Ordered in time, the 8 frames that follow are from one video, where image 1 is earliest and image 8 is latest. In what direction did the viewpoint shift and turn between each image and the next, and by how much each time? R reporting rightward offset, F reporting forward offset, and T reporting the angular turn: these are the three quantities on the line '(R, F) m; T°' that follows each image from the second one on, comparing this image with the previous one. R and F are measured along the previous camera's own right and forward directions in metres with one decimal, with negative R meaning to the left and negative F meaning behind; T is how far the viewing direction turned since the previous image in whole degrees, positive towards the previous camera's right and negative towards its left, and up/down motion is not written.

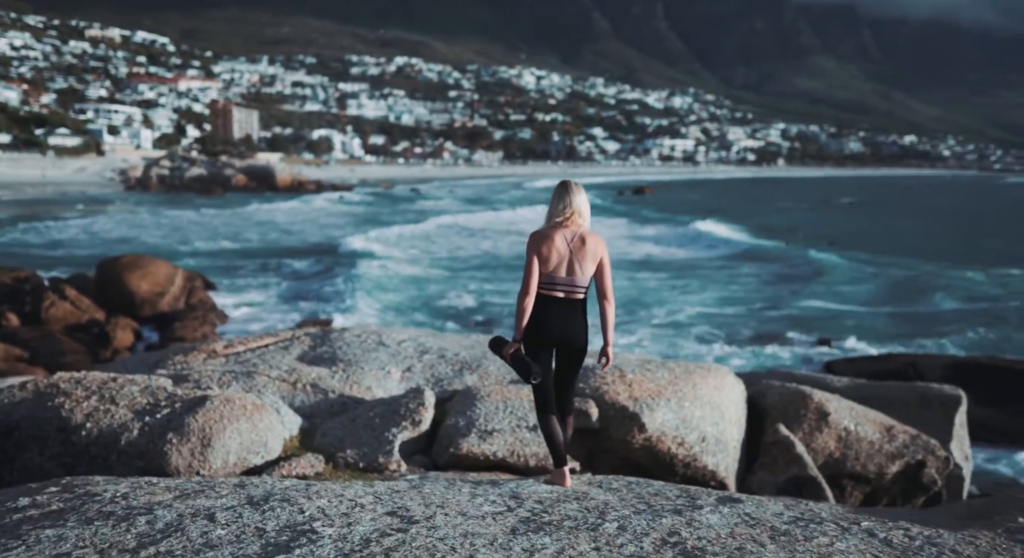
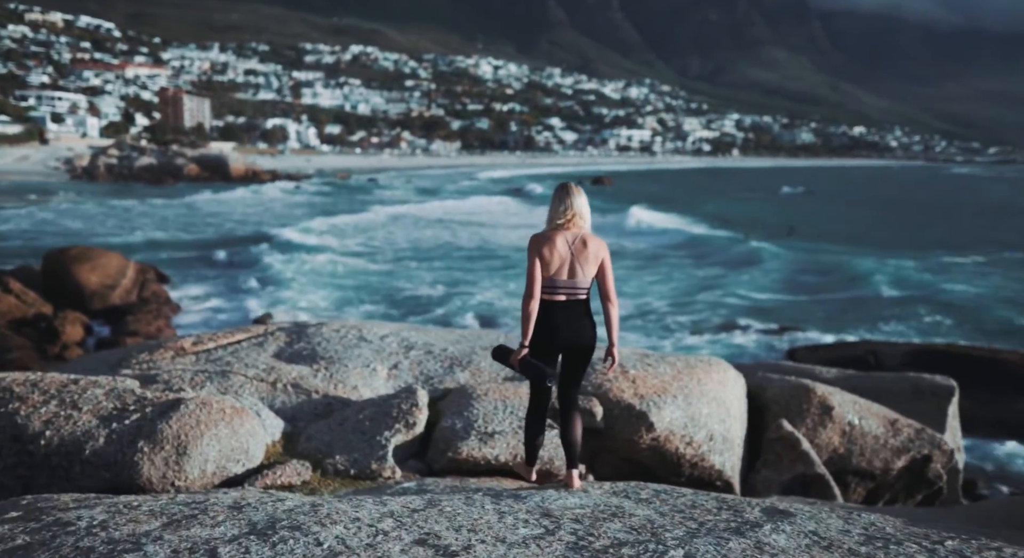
(-0.2, +0.3) m; +3°
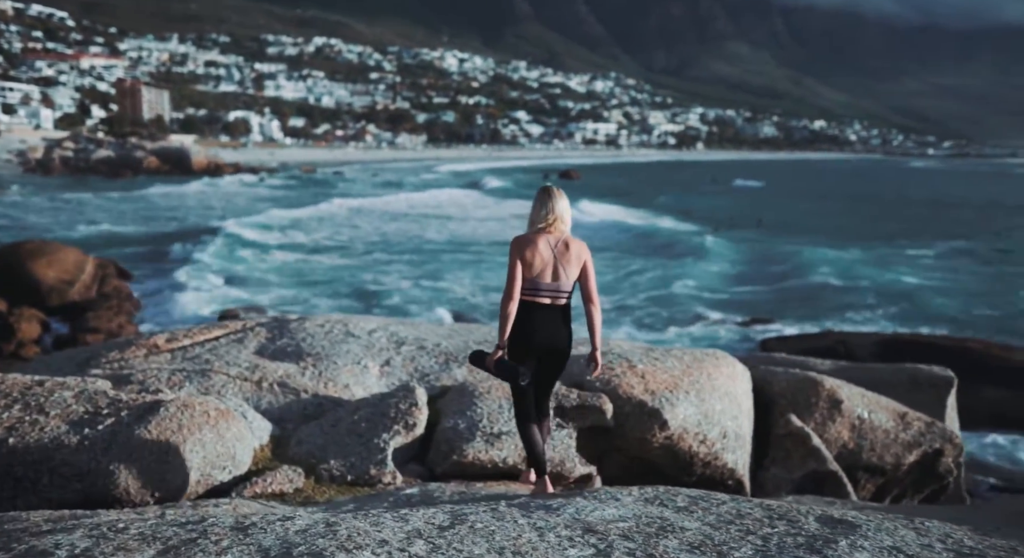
(-0.2, +0.3) m; +2°
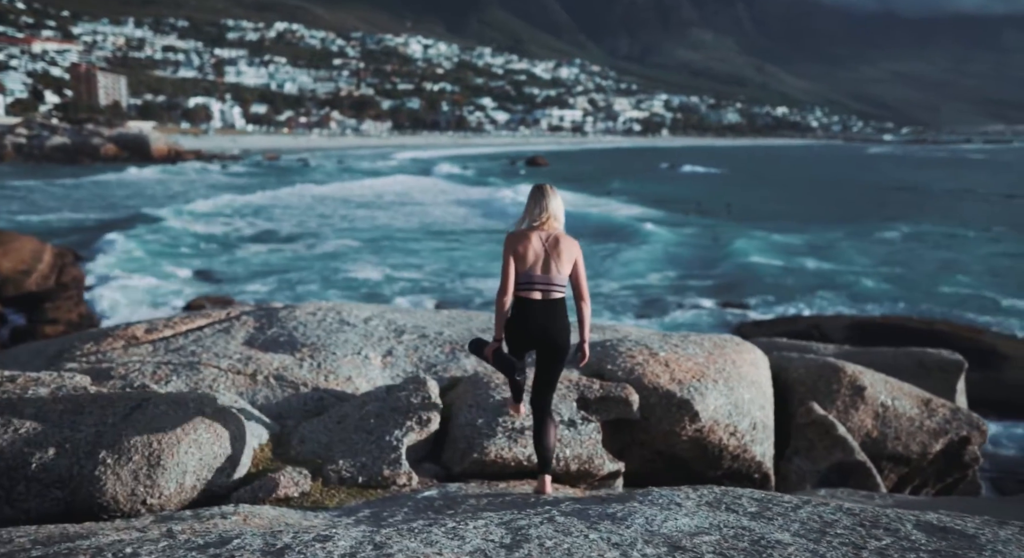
(-0.3, +0.4) m; +2°
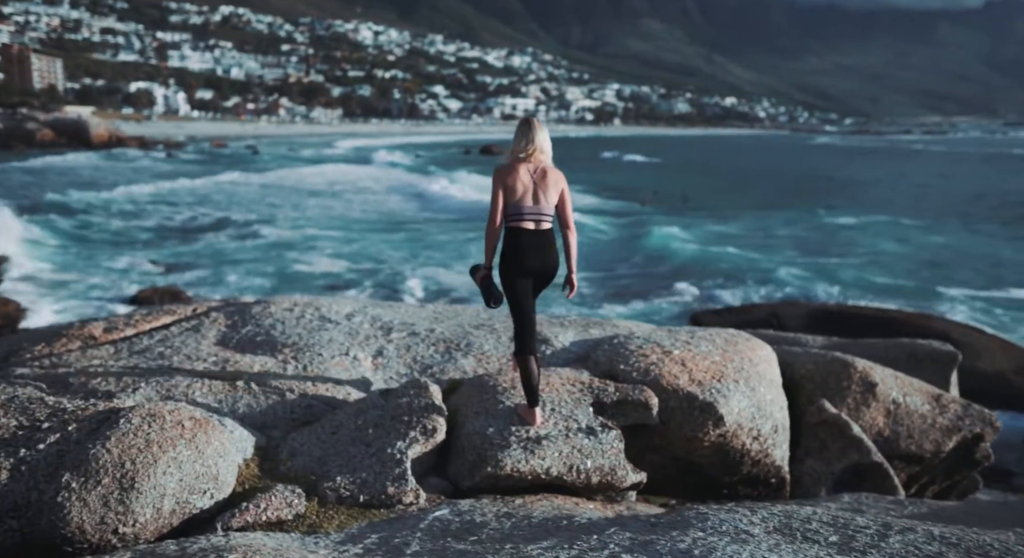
(-0.3, +0.4) m; +3°
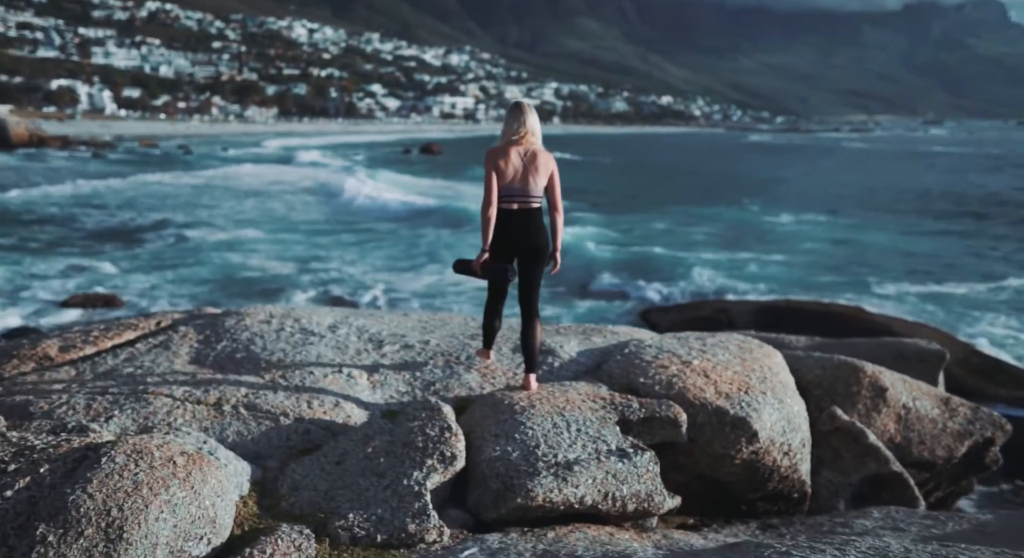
(-0.3, +0.3) m; +4°
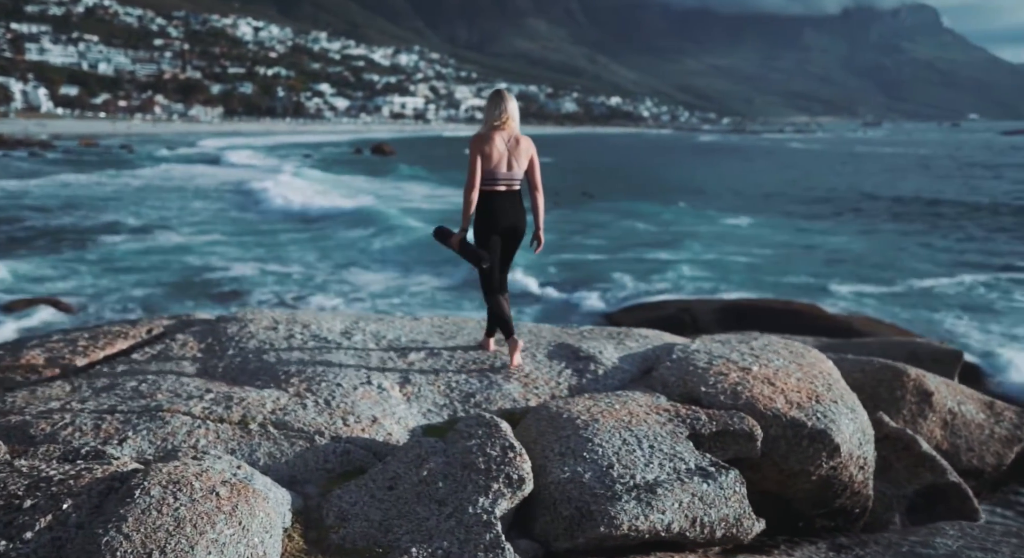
(-0.4, +0.3) m; +3°
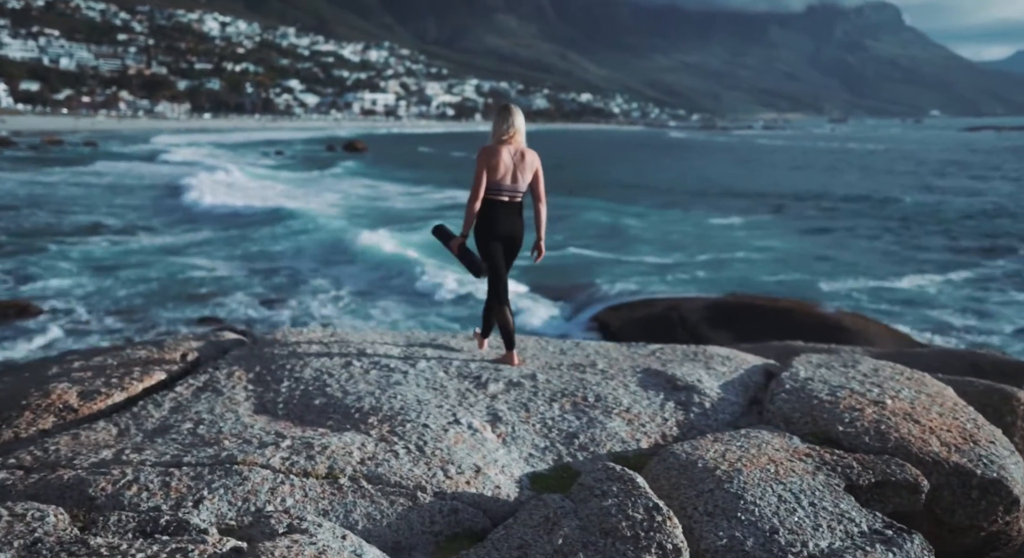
(-0.5, +0.4) m; +2°
